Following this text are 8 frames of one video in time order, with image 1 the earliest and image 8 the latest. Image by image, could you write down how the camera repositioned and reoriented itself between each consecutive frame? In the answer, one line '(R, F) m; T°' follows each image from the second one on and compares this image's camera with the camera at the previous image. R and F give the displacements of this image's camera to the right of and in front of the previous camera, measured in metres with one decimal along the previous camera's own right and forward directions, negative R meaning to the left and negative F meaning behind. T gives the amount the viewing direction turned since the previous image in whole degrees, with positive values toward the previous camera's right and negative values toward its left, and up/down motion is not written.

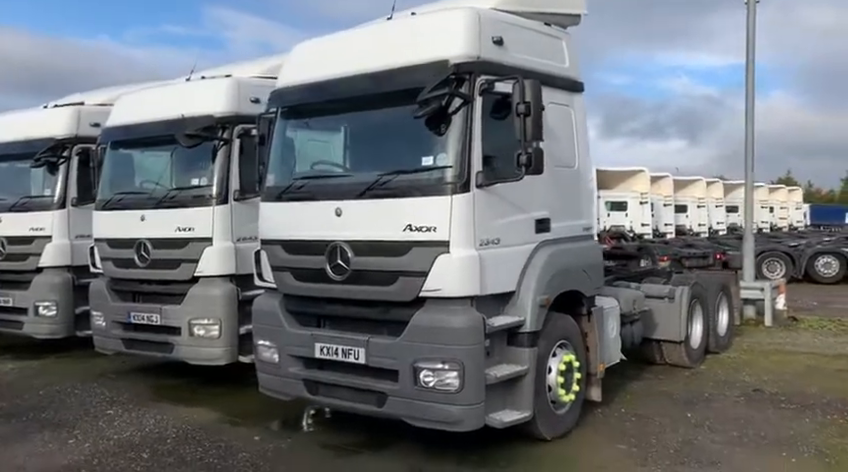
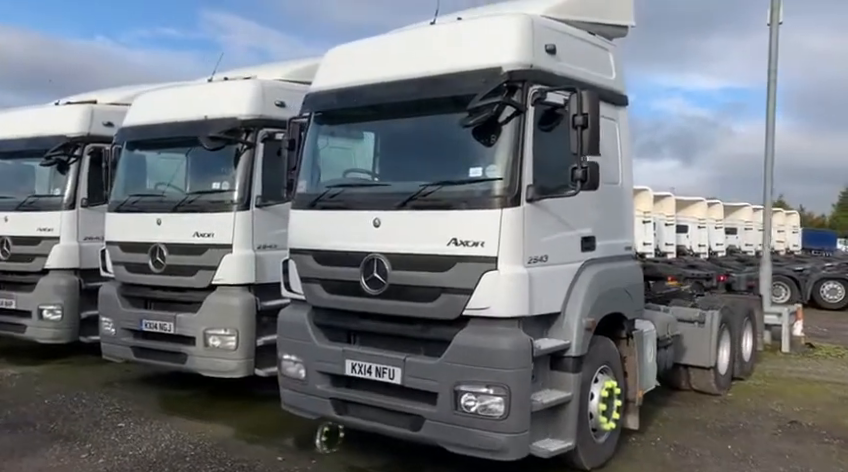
(-0.3, +0.2) m; 0°
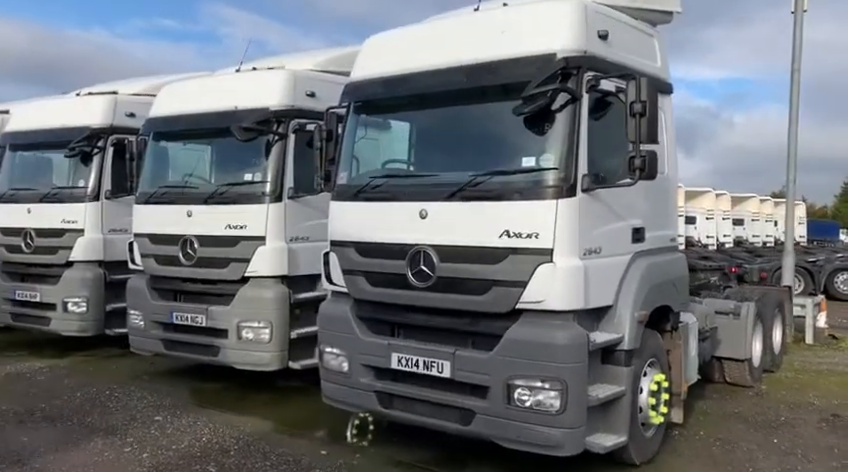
(-0.3, +0.1) m; 0°
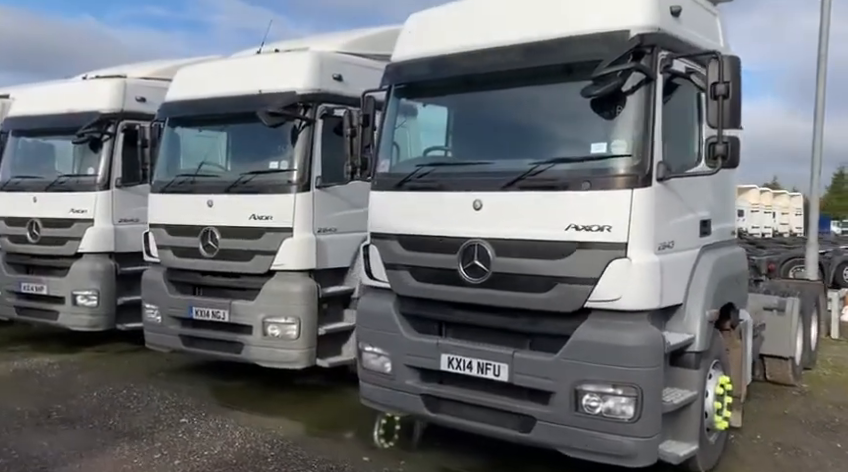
(-0.4, +0.3) m; 0°
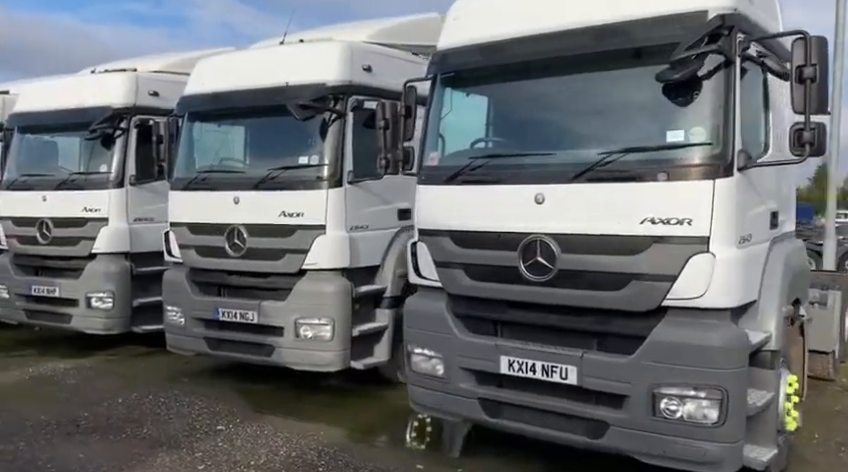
(-0.4, +0.2) m; +1°
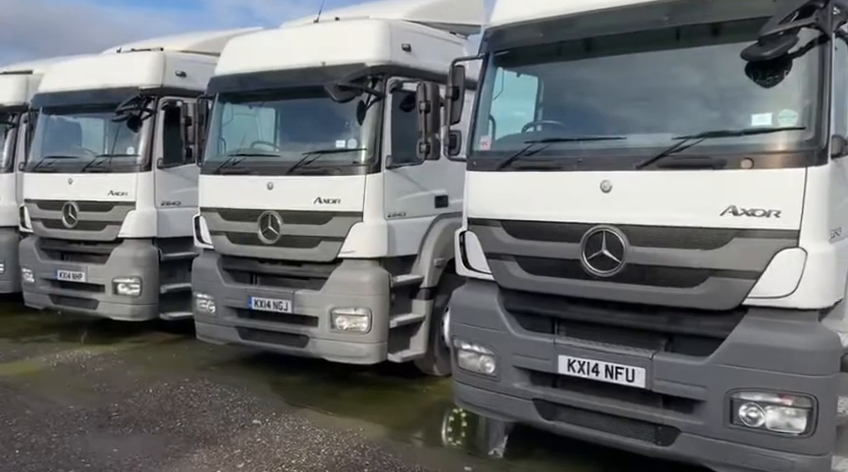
(-0.2, +0.3) m; -1°
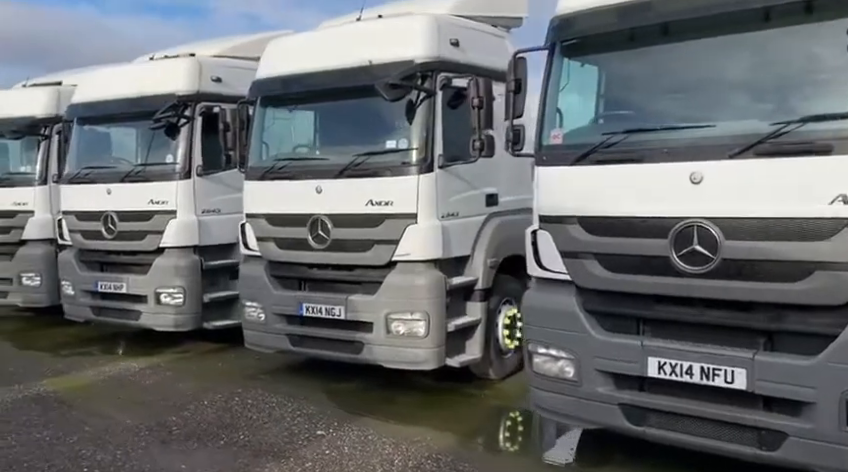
(-0.3, +0.2) m; -1°
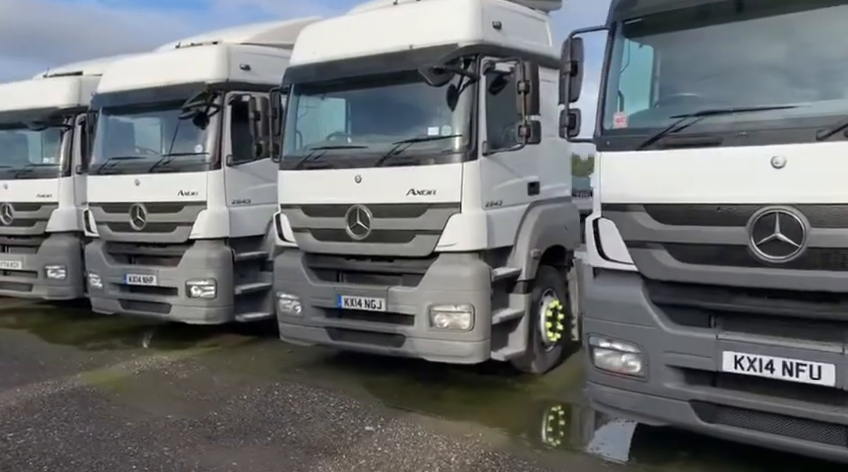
(-0.3, +0.2) m; -1°
